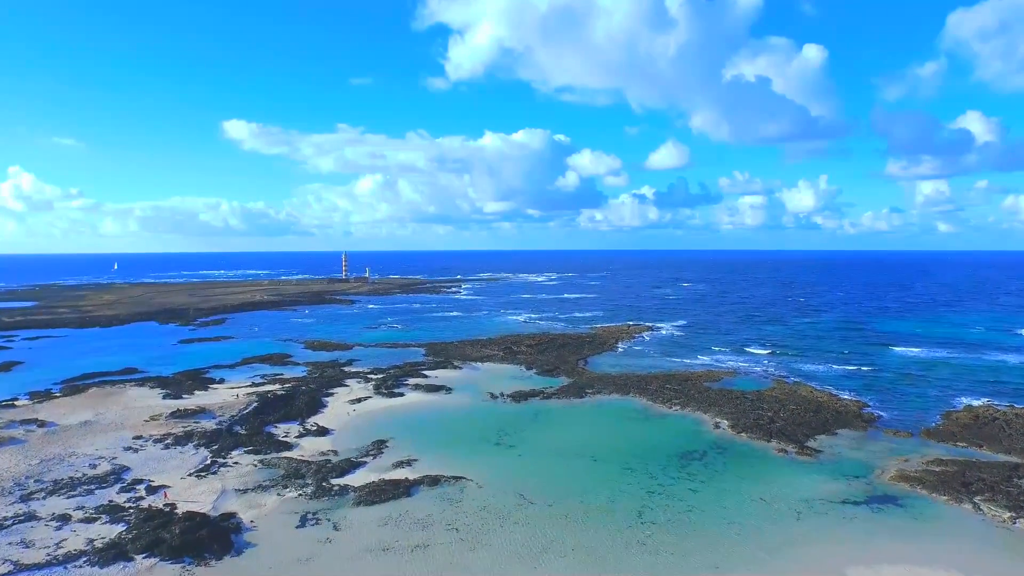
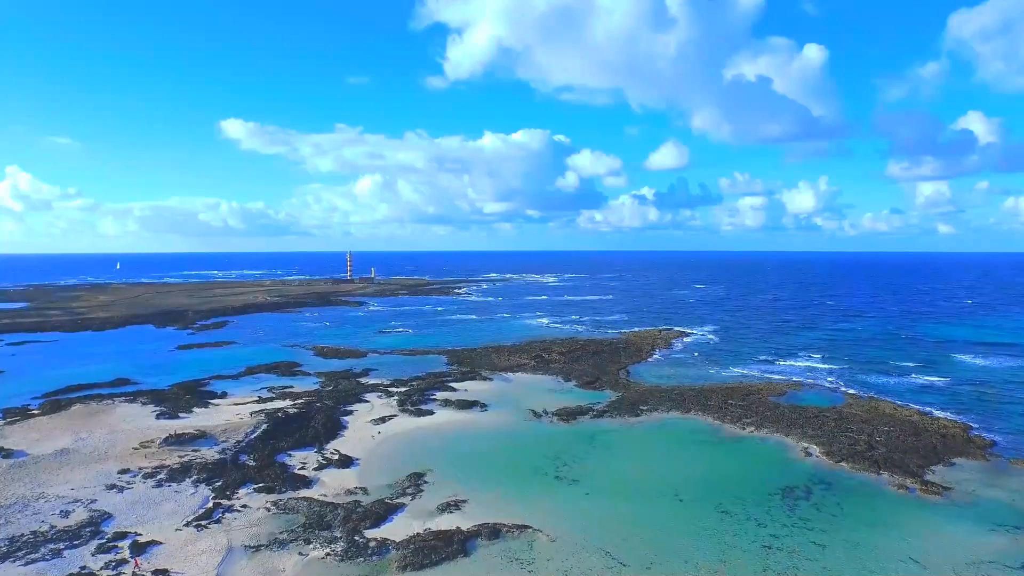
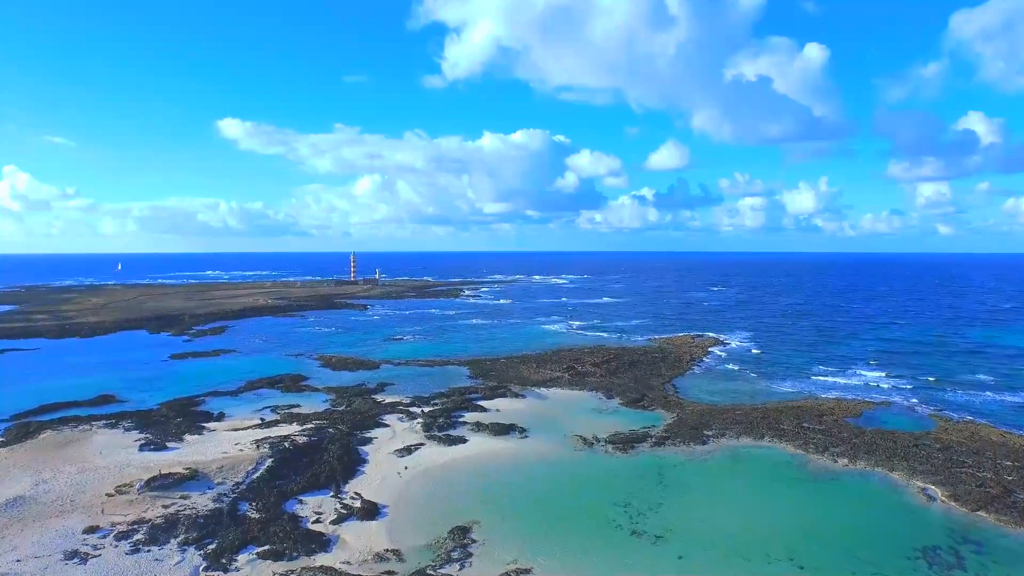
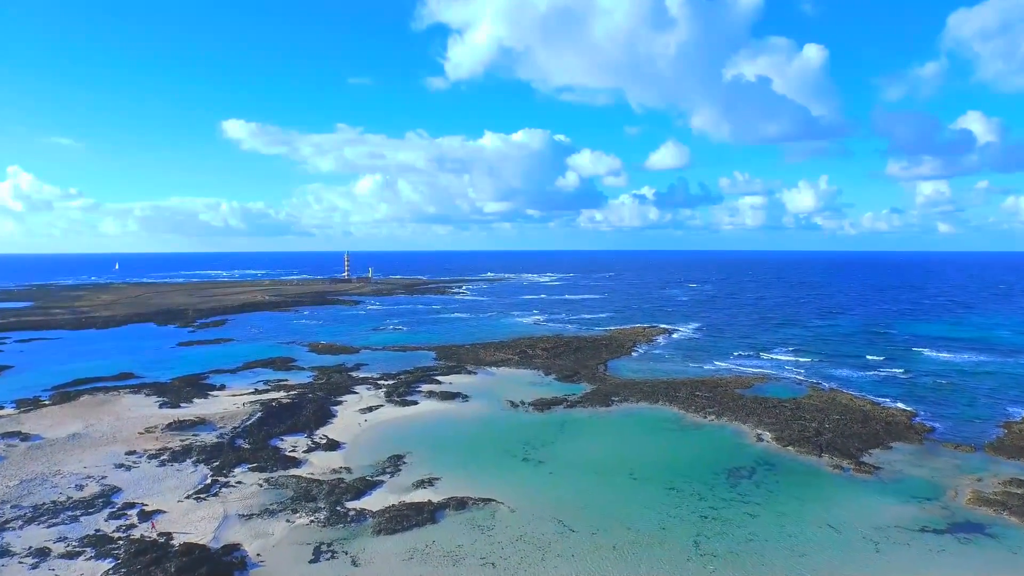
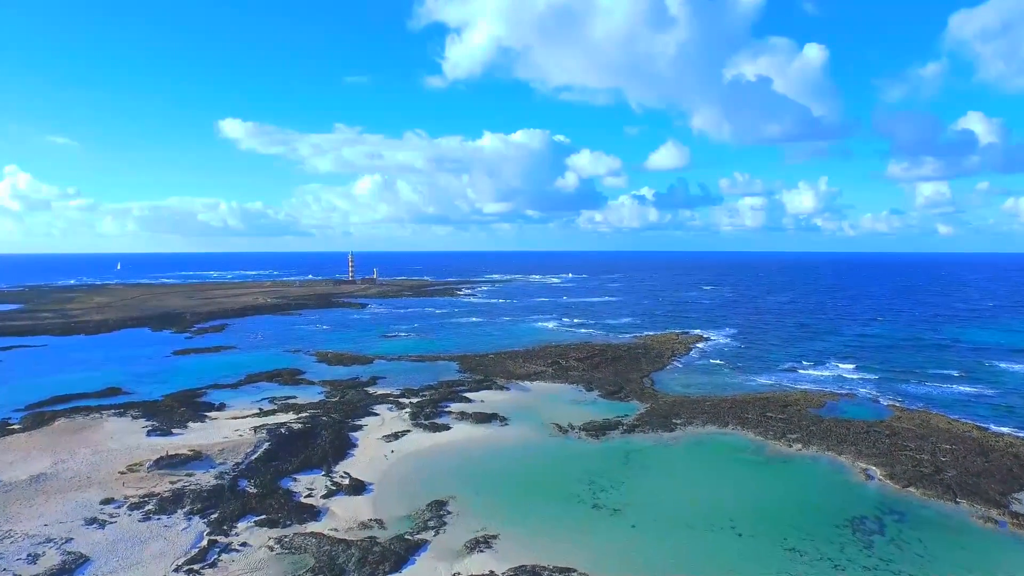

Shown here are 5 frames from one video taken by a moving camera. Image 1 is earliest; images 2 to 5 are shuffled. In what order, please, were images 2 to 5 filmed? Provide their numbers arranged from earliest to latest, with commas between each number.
4, 2, 5, 3
